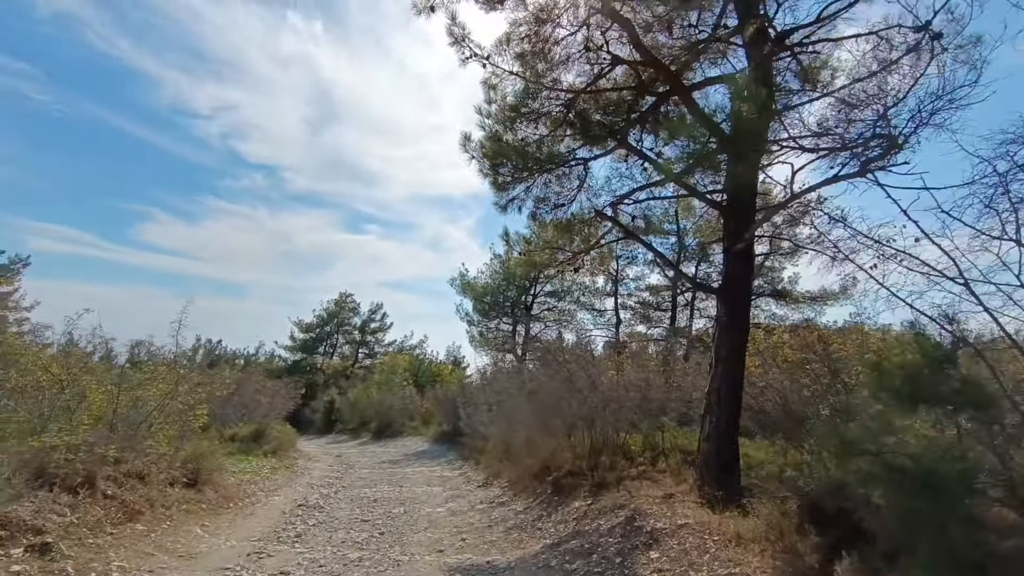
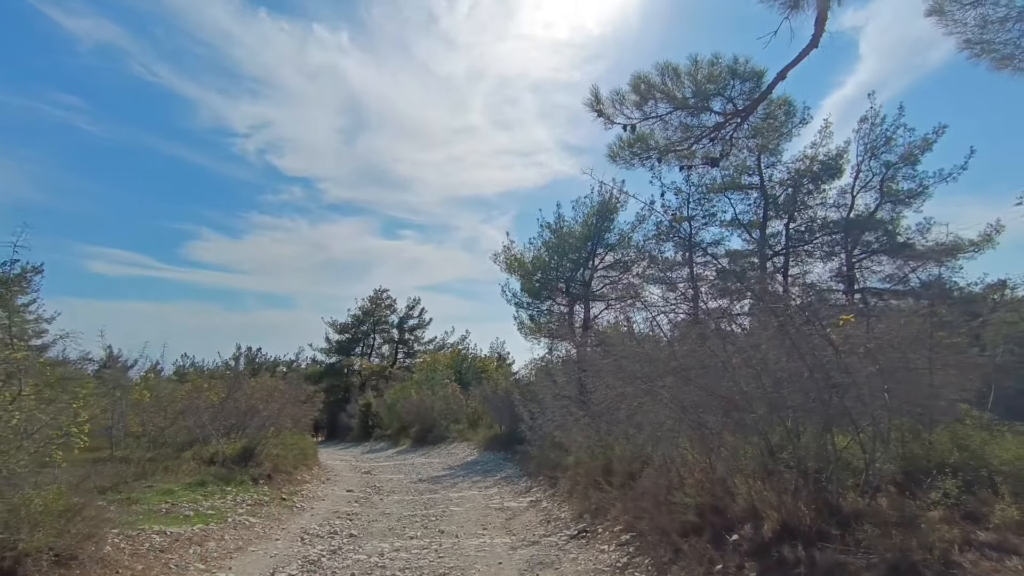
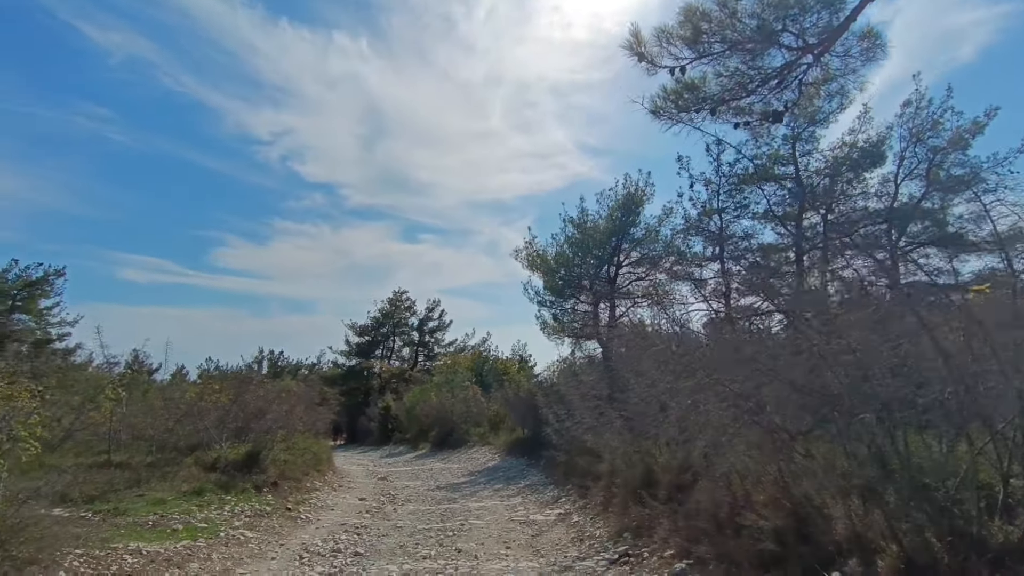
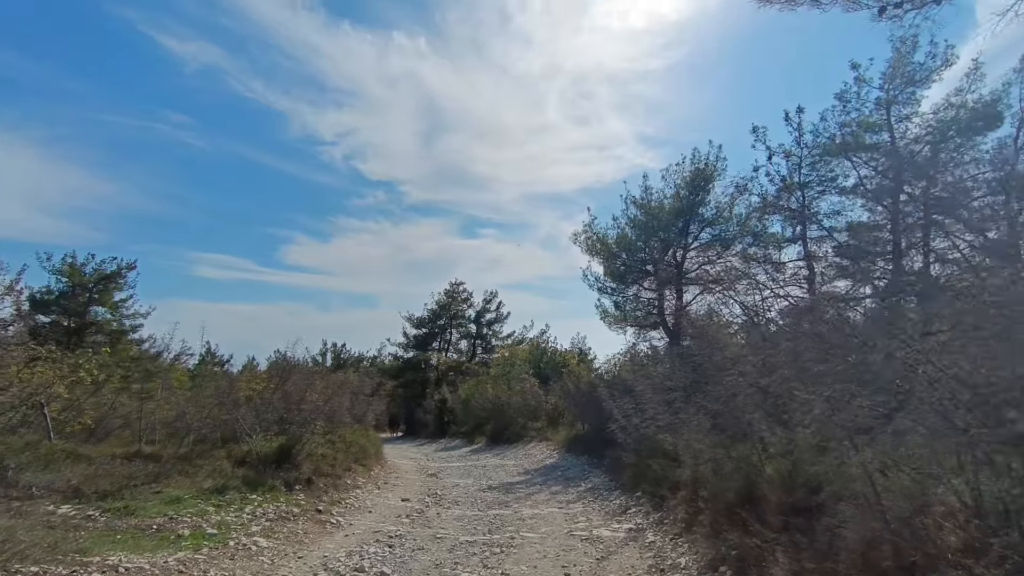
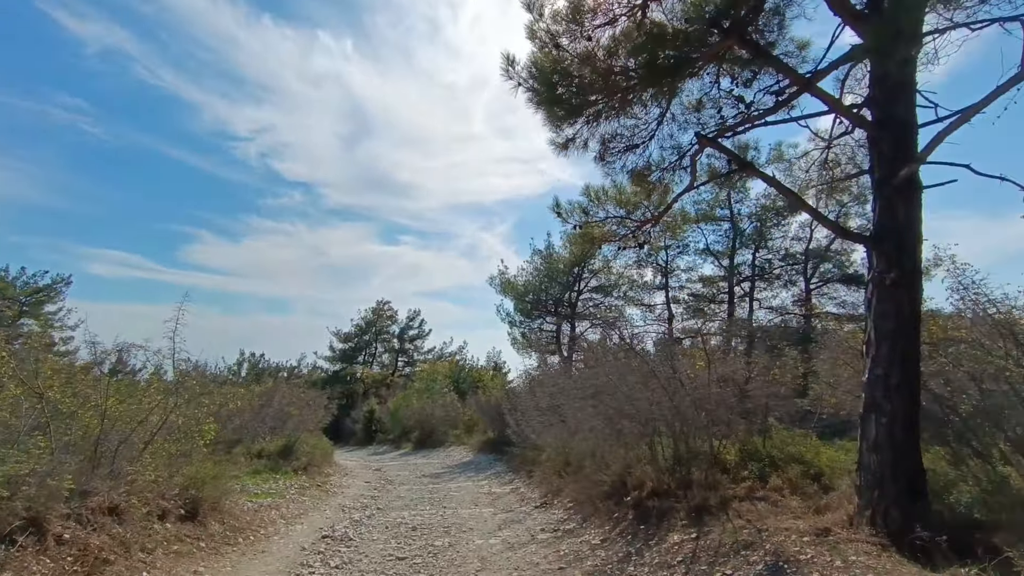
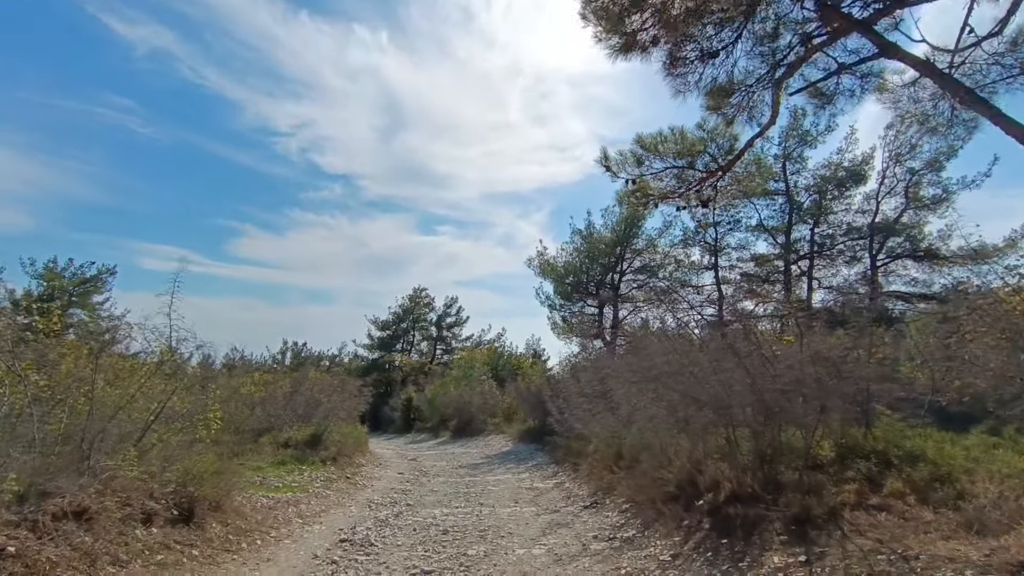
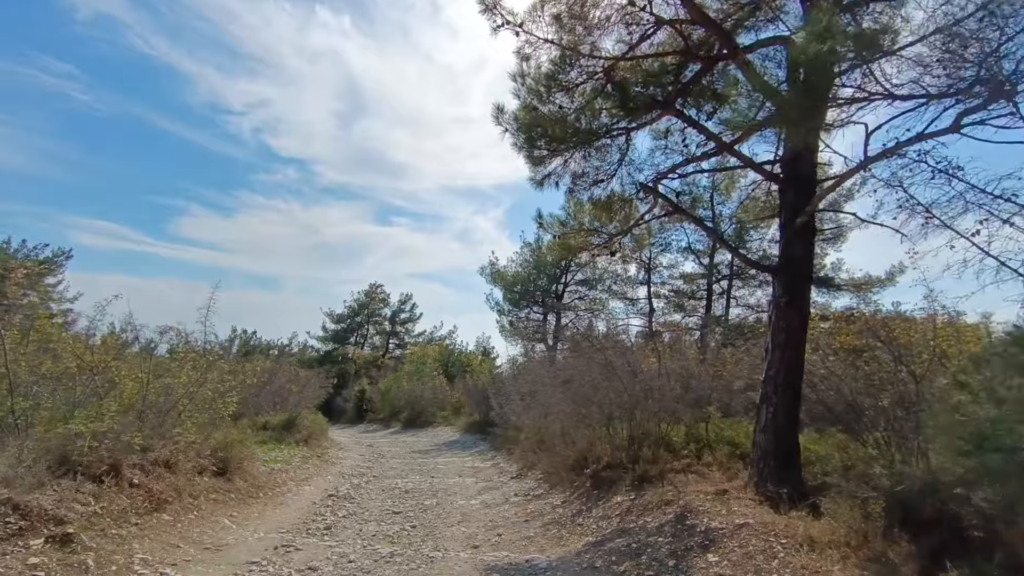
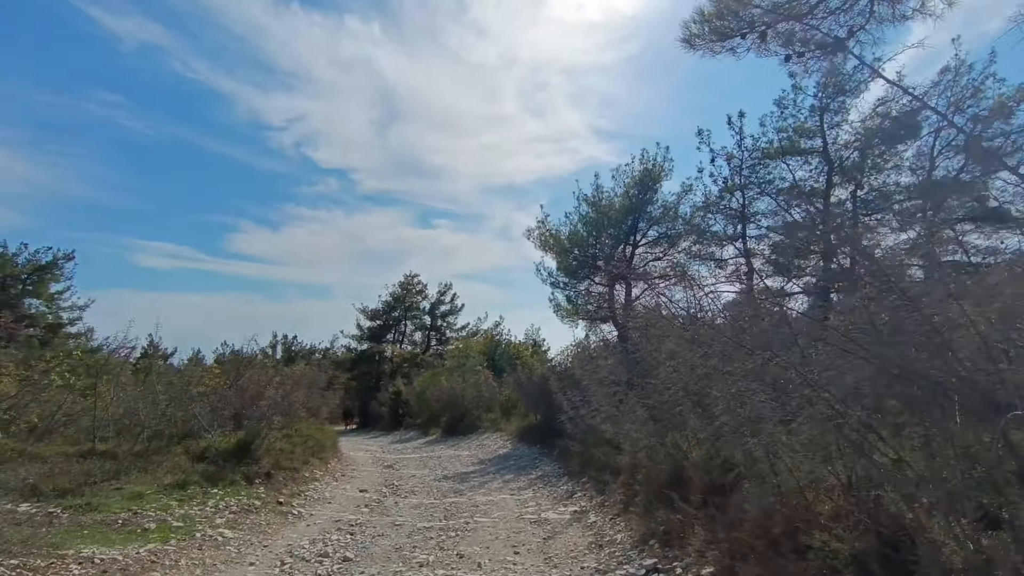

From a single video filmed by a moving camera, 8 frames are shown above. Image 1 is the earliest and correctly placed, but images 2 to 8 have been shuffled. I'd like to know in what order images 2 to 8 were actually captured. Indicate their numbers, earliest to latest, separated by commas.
7, 5, 6, 2, 3, 8, 4
